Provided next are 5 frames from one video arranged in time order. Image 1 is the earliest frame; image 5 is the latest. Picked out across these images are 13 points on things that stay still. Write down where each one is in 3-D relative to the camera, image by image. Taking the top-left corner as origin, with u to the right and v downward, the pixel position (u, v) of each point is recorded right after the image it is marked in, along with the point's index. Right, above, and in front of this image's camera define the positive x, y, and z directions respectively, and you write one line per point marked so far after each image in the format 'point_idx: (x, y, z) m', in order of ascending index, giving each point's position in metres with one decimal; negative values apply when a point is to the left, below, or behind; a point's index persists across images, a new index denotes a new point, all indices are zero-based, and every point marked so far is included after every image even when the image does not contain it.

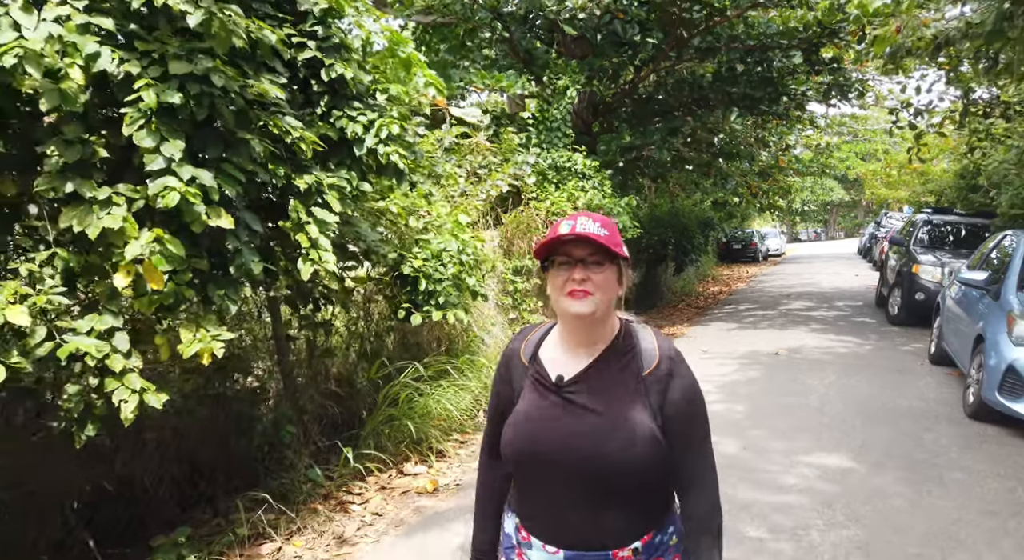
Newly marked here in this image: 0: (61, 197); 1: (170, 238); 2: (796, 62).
0: (-1.7, +0.3, +3.2) m
1: (-1.3, +0.2, +3.2) m
2: (+4.6, +3.5, +13.1) m
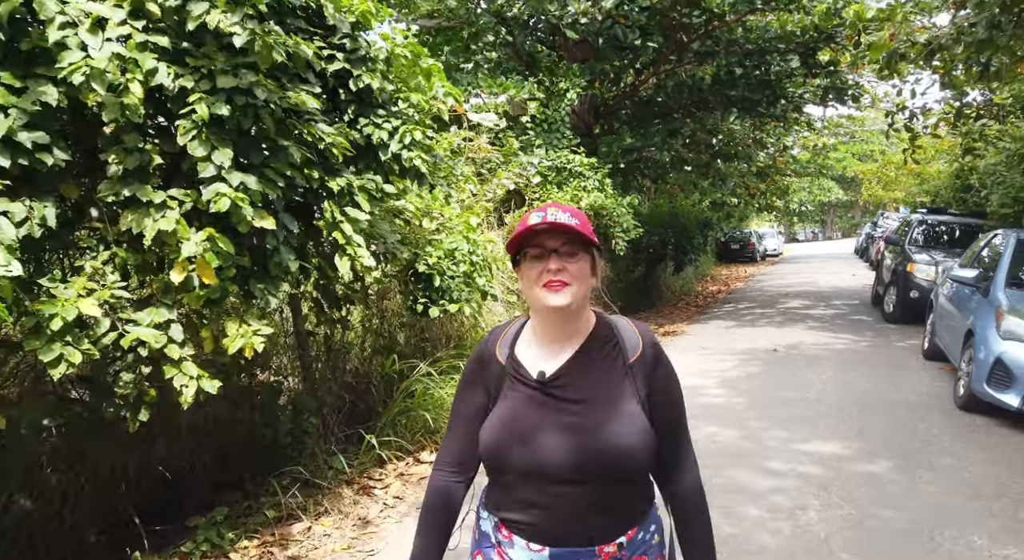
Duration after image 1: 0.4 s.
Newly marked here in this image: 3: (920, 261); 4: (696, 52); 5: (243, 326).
0: (-1.6, +0.3, +3.4) m
1: (-1.2, +0.2, +3.4) m
2: (+4.7, +3.6, +13.4) m
3: (+5.9, +0.3, +11.7) m
4: (+3.1, +3.8, +13.5) m
5: (-1.2, -0.2, +3.7) m
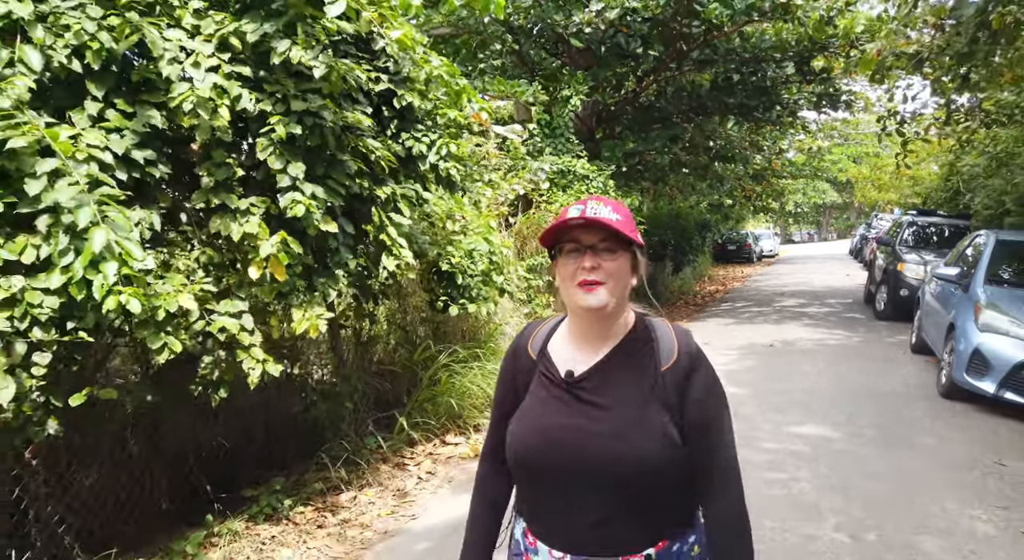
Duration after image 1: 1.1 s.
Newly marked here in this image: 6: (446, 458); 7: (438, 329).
0: (-1.5, +0.4, +4.0) m
1: (-1.1, +0.2, +4.0) m
2: (+4.8, +3.6, +14.0) m
3: (+6.0, +0.3, +12.3) m
4: (+3.2, +3.8, +14.1) m
5: (-1.1, -0.2, +4.3) m
6: (-0.5, -1.3, +6.1) m
7: (-0.7, -0.5, +7.6) m
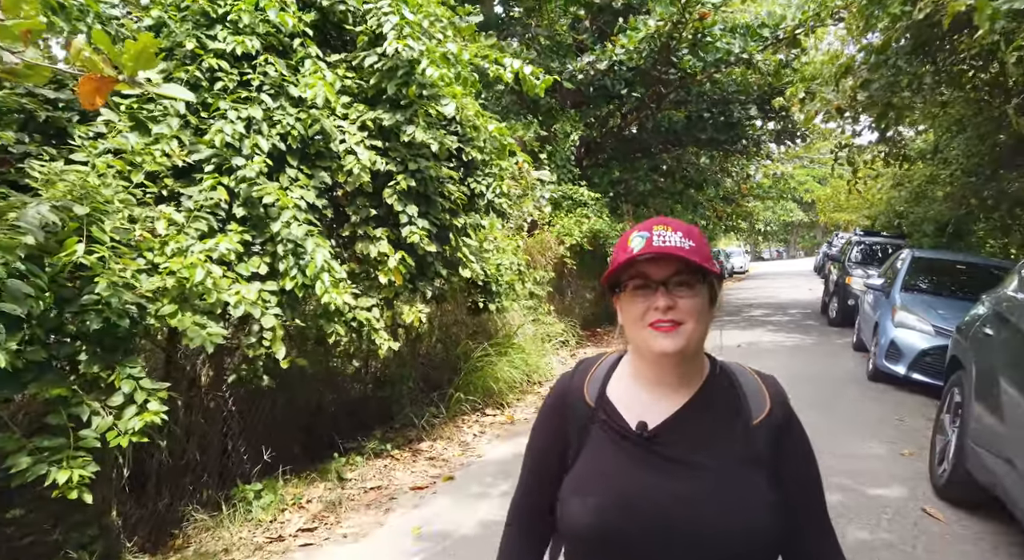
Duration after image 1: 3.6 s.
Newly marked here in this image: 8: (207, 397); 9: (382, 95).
0: (-1.1, +0.3, +5.9) m
1: (-0.8, +0.2, +5.9) m
2: (+4.8, +3.3, +16.1) m
3: (+6.1, +0.1, +14.4) m
4: (+3.2, +3.6, +16.2) m
5: (-0.8, -0.2, +6.2) m
6: (-0.2, -1.4, +8.0) m
7: (-0.5, -0.6, +9.5) m
8: (-2.1, -0.8, +5.5) m
9: (-1.0, +1.4, +6.1) m
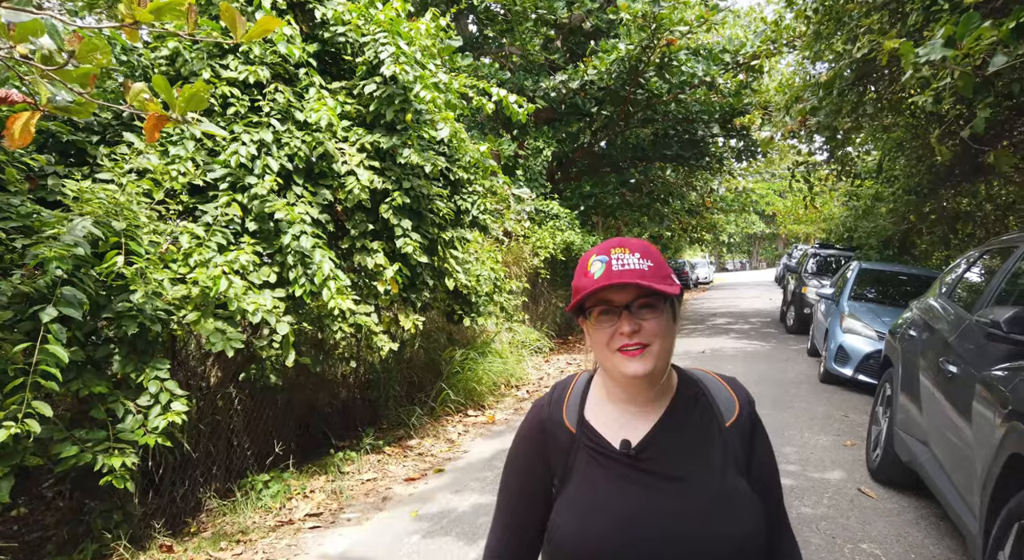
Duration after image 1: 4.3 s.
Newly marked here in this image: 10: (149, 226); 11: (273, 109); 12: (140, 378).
0: (-1.2, +0.3, +6.4) m
1: (-0.9, +0.1, +6.5) m
2: (+4.2, +3.1, +17.0) m
3: (+5.6, -0.1, +15.2) m
4: (+2.7, +3.4, +17.0) m
5: (-0.9, -0.3, +6.7) m
6: (-0.4, -1.5, +8.6) m
7: (-0.7, -0.7, +10.1) m
8: (-2.2, -0.9, +6.0) m
9: (-1.1, +1.3, +6.7) m
10: (-2.2, +0.3, +5.0) m
11: (-1.8, +1.3, +6.1) m
12: (-2.2, -0.6, +4.8) m
